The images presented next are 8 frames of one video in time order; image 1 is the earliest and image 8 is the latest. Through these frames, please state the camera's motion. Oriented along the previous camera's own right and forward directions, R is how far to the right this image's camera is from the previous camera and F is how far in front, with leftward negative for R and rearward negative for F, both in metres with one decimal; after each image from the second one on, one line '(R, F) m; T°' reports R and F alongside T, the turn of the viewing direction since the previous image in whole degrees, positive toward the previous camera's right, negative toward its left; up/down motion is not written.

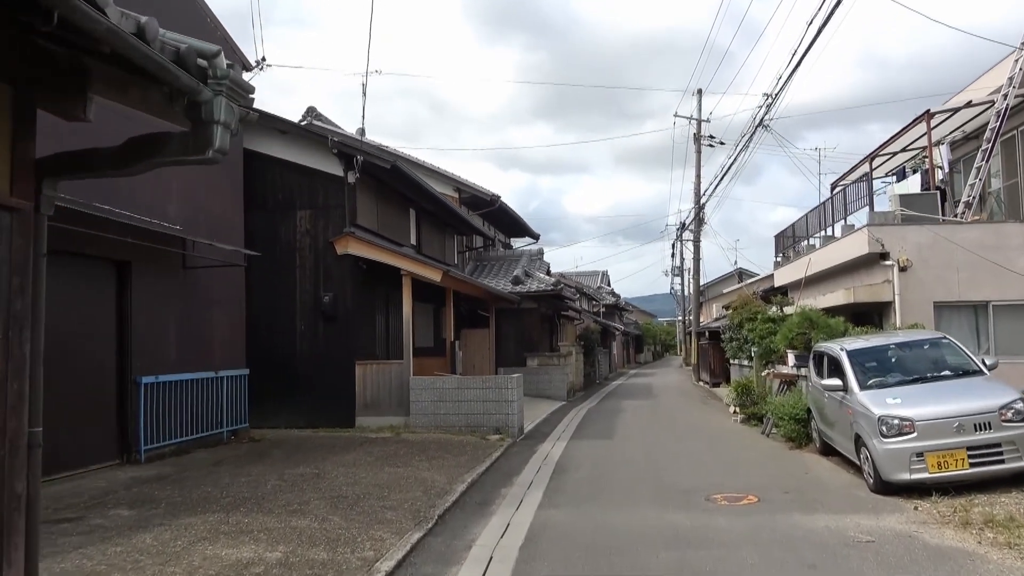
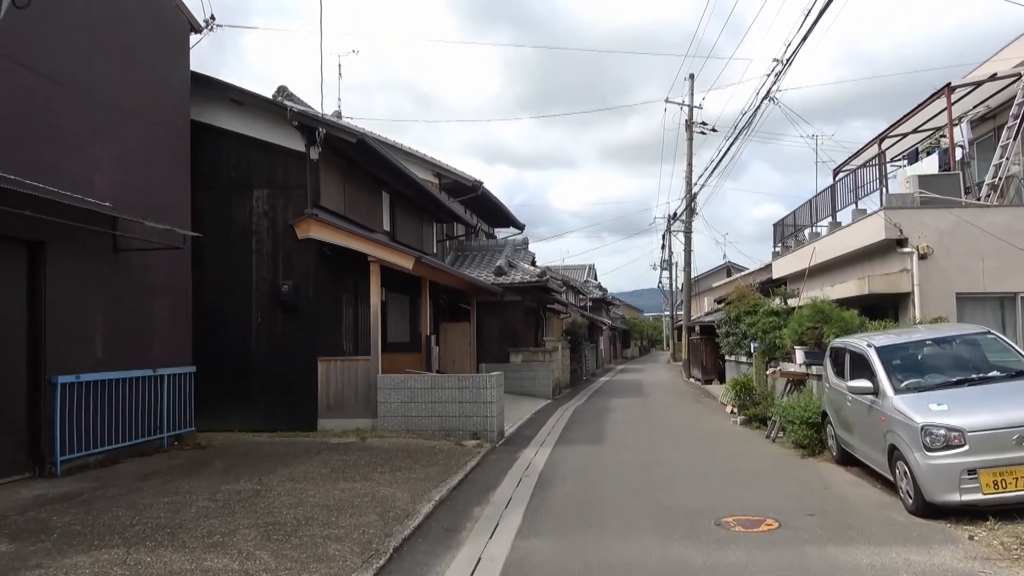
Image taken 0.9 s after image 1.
(+0.1, +1.2) m; +1°
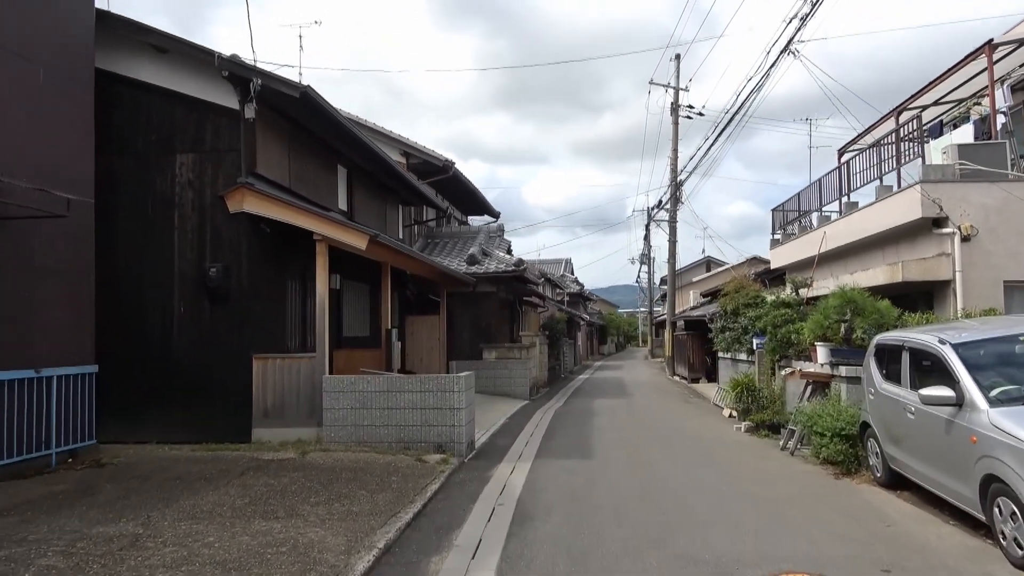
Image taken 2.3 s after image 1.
(0.0, +1.8) m; +2°
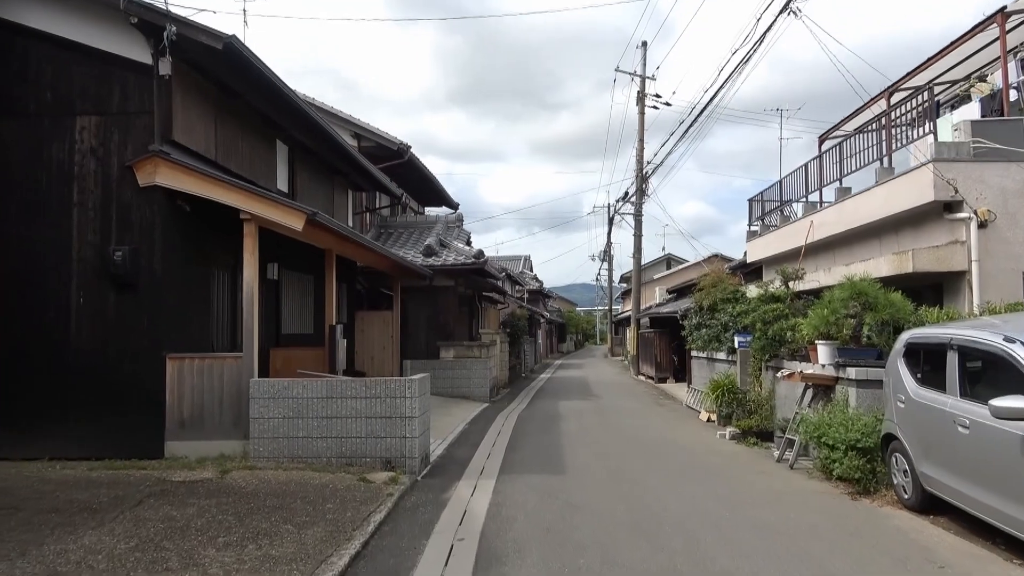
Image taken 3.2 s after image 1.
(0.0, +1.3) m; +3°
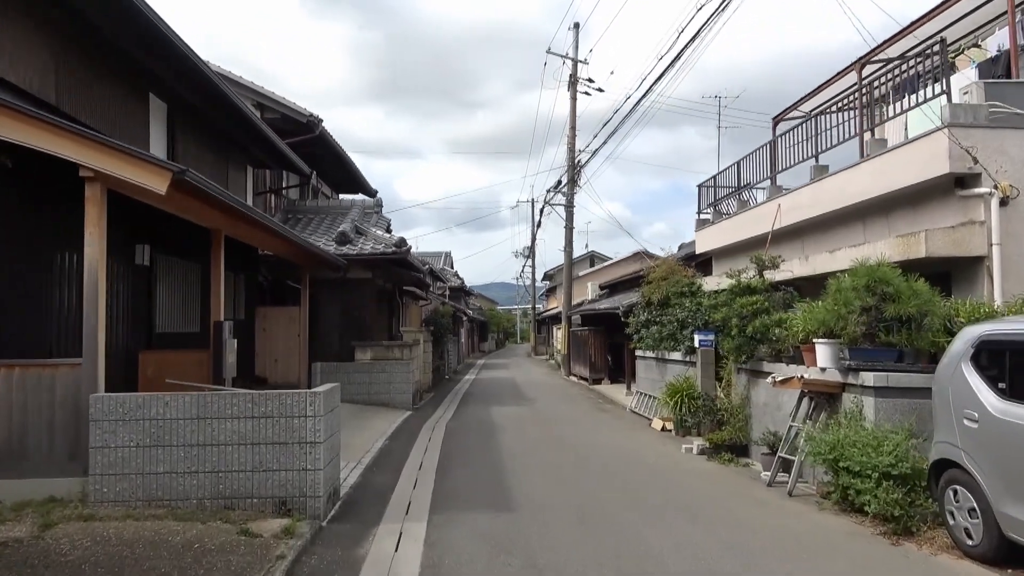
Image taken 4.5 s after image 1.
(-0.2, +1.8) m; +6°
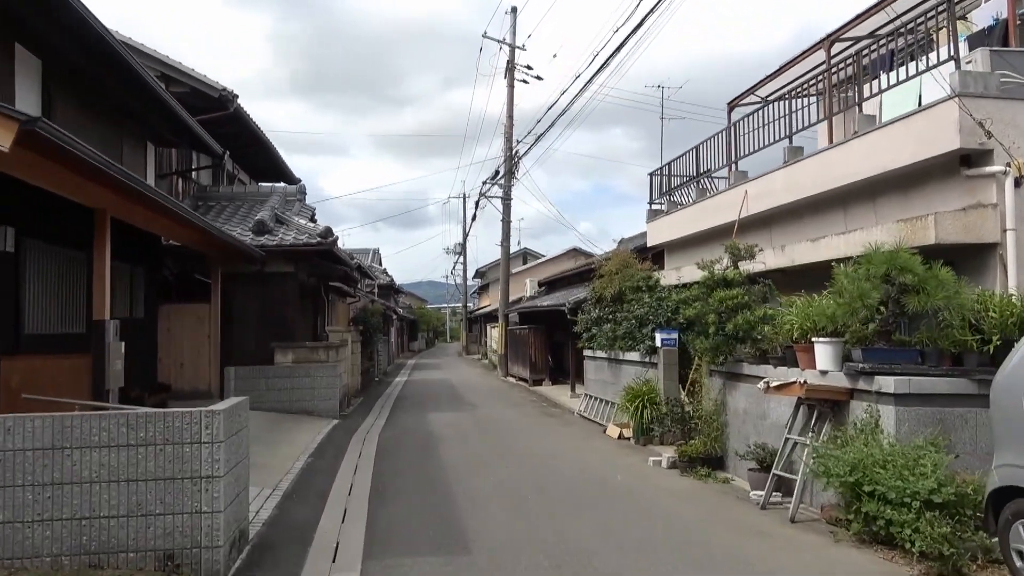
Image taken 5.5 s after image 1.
(-0.2, +1.2) m; +5°
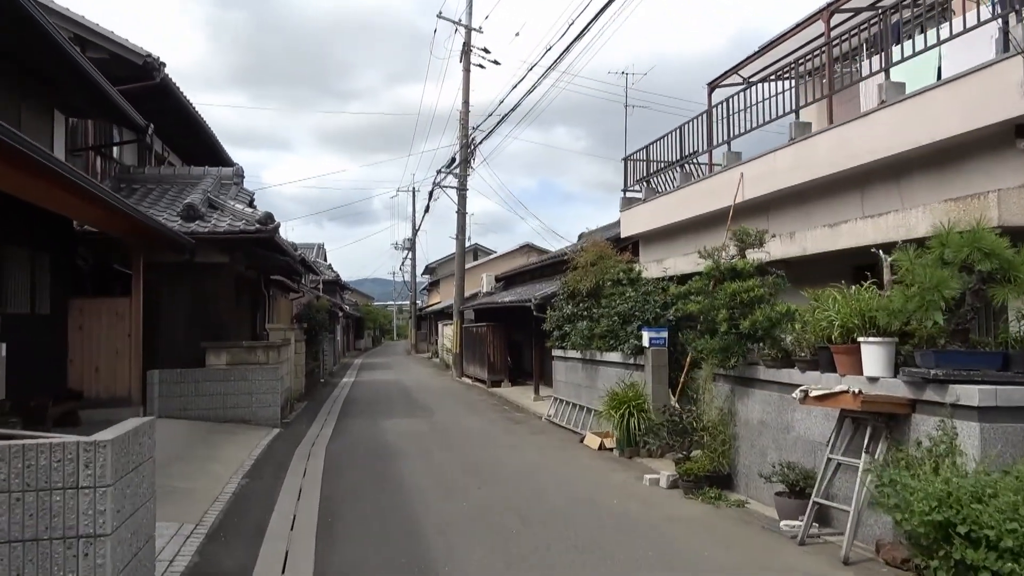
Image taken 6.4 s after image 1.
(-0.3, +1.2) m; +4°
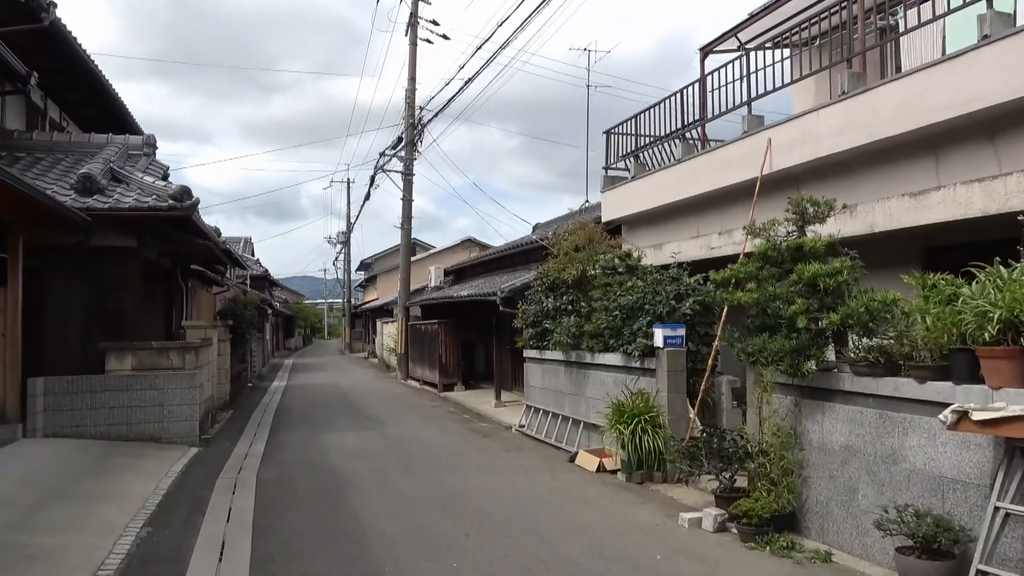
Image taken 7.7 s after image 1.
(-0.5, +1.8) m; +5°
